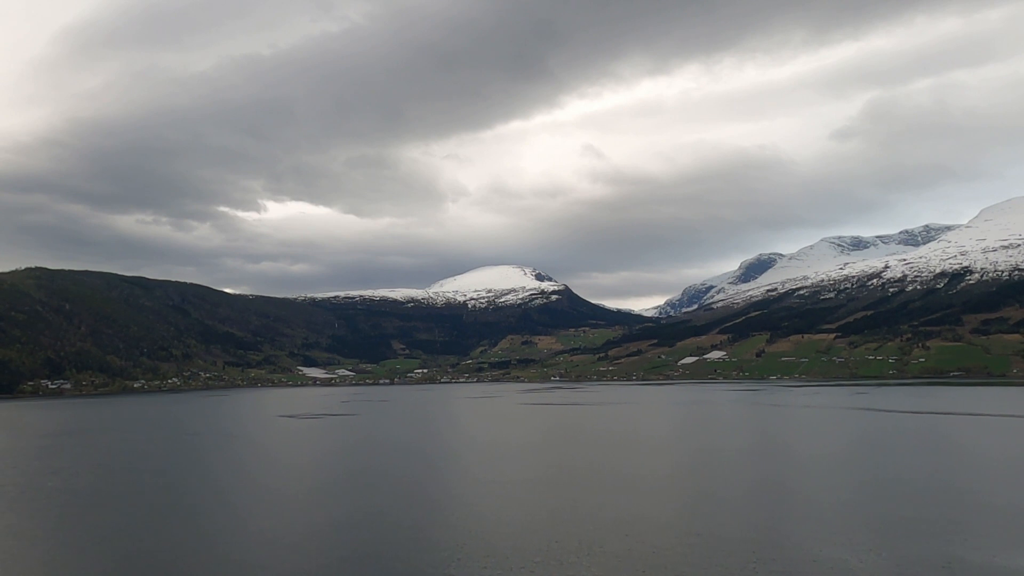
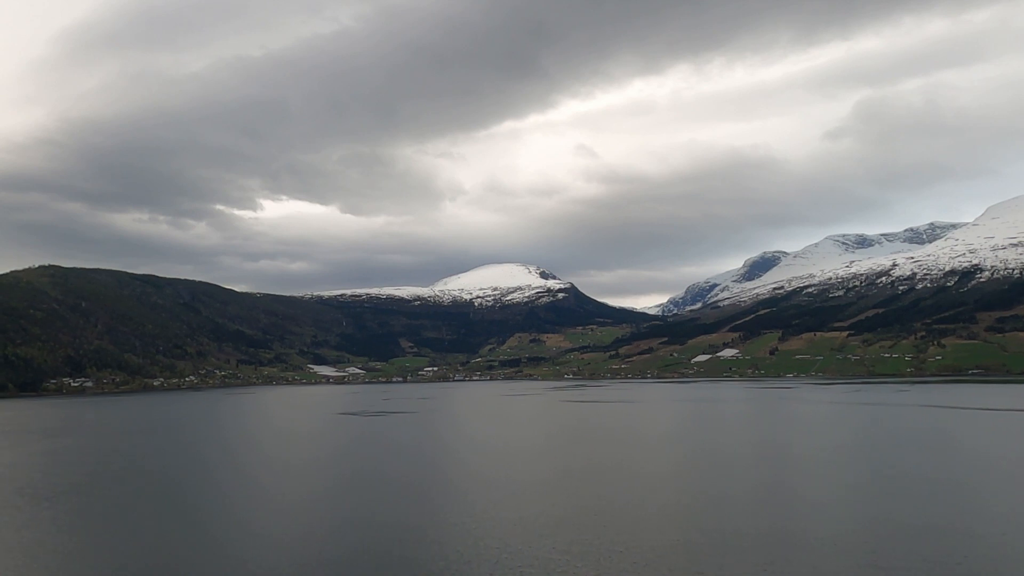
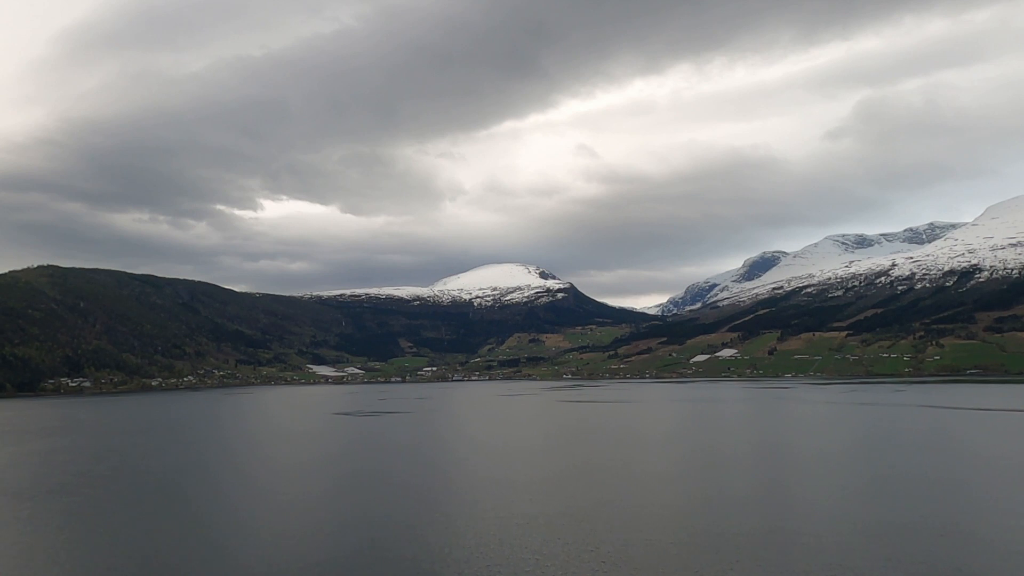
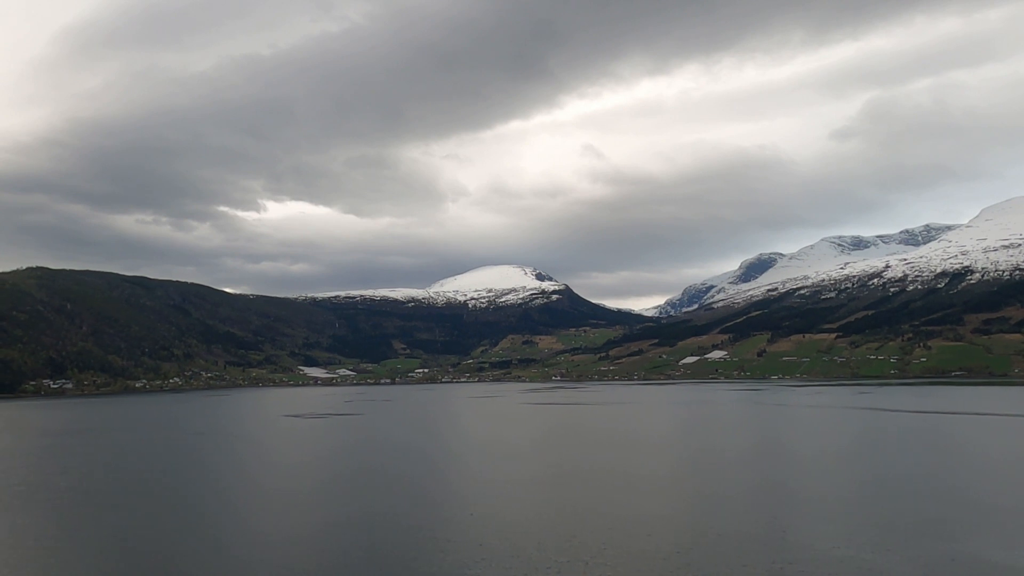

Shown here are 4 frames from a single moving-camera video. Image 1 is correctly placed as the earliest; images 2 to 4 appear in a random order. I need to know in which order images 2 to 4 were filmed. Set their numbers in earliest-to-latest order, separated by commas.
4, 3, 2
